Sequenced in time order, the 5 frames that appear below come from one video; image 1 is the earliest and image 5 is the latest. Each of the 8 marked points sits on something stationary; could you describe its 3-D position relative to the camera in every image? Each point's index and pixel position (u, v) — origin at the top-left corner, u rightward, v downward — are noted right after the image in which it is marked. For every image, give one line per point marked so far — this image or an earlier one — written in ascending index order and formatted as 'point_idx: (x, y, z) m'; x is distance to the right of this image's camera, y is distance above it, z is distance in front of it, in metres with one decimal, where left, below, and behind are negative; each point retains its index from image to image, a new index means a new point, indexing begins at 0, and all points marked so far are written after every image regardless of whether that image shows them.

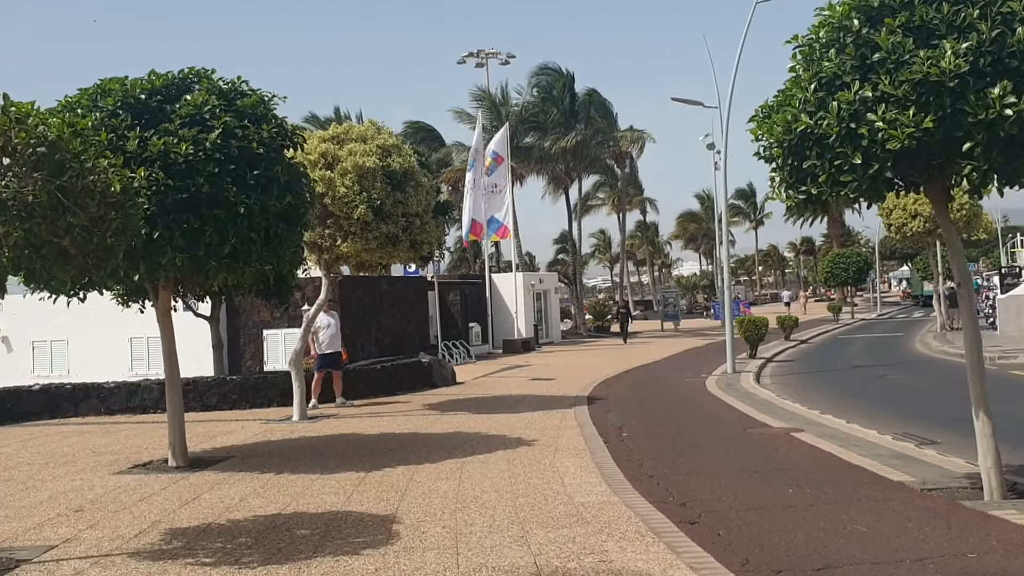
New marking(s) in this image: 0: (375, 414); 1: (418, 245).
0: (-2.1, -1.9, +13.2) m
1: (-1.4, +0.7, +13.2) m
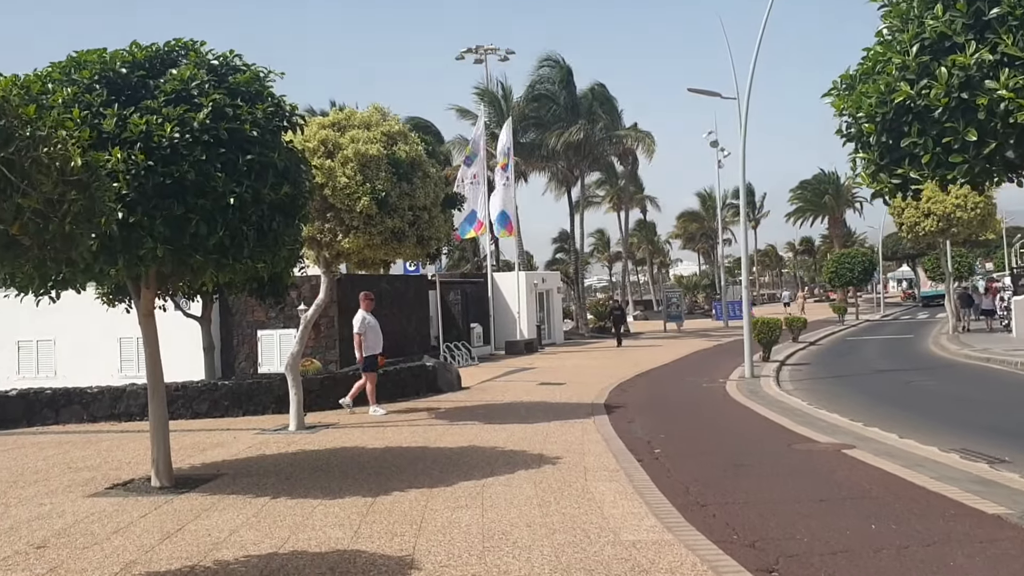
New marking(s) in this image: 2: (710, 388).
0: (-1.9, -1.9, +12.2) m
1: (-1.2, +0.7, +12.2) m
2: (+3.8, -1.9, +16.7) m
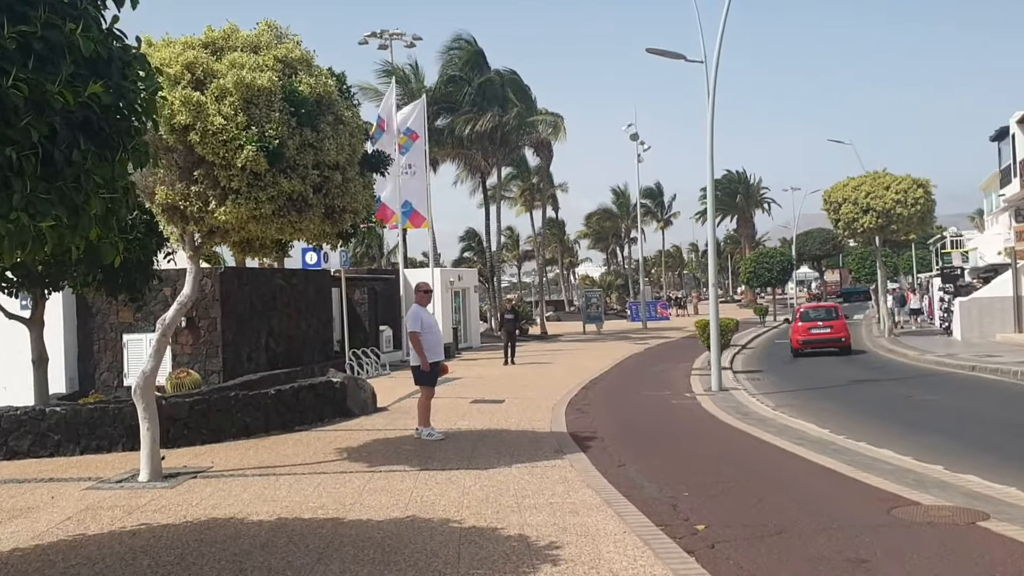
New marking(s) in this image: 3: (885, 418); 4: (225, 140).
0: (-2.4, -1.8, +8.7) m
1: (-1.8, +0.7, +8.8) m
2: (+2.7, -1.9, +13.7) m
3: (+5.6, -1.9, +13.0) m
4: (-2.6, +1.3, +7.9) m
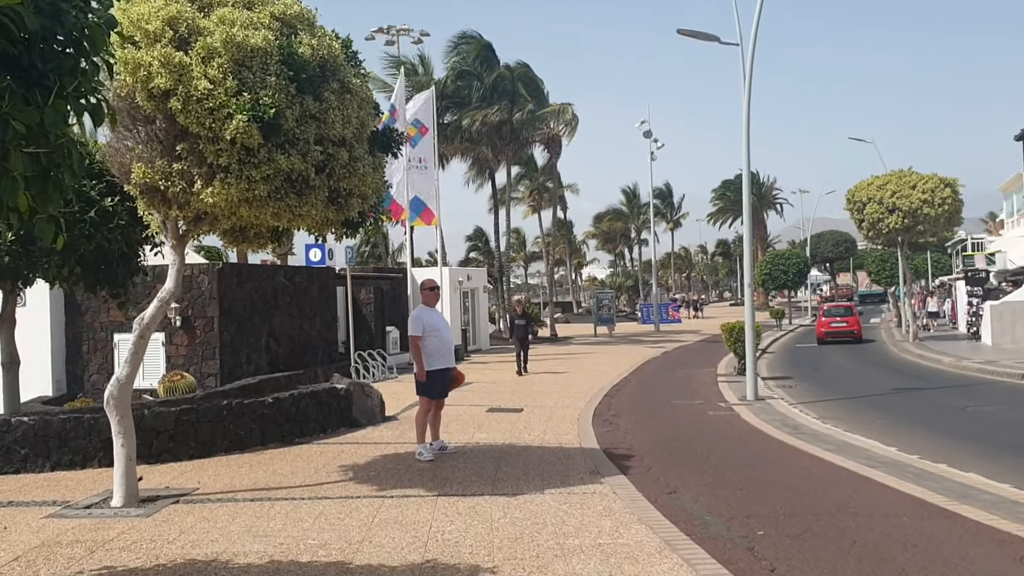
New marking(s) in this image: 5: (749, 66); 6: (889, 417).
0: (-2.1, -1.8, +7.5) m
1: (-1.5, +0.8, +7.6) m
2: (+3.0, -1.9, +12.5) m
3: (+5.9, -1.9, +11.8) m
4: (-2.3, +1.4, +6.7) m
5: (+4.0, +3.8, +14.9) m
6: (+5.8, -2.0, +13.4) m
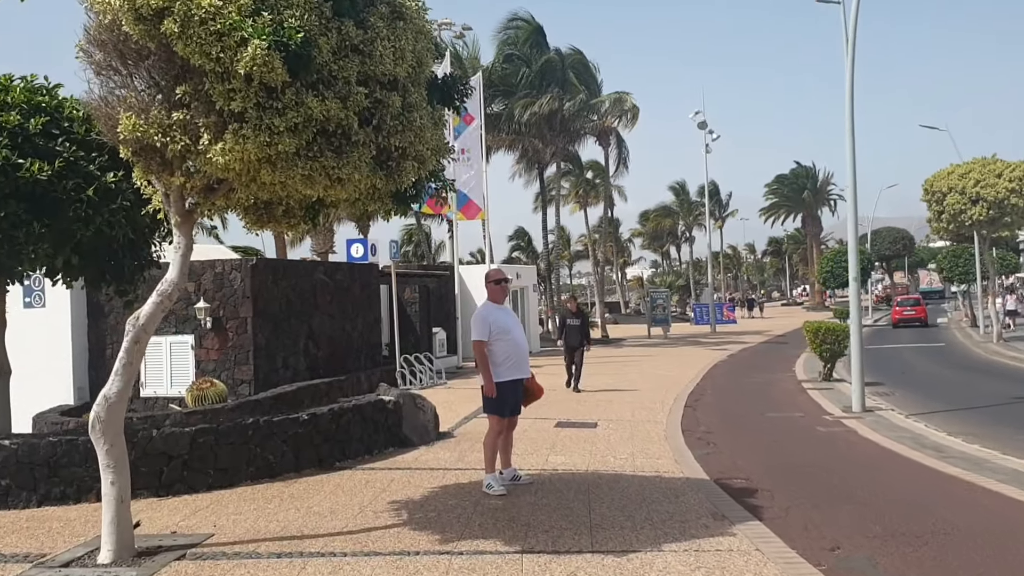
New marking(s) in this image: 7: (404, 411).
0: (-1.4, -1.7, +5.7) m
1: (-0.8, +0.8, +5.8) m
2: (+3.9, -1.8, +10.5) m
3: (+6.7, -1.8, +9.7) m
4: (-1.7, +1.5, +5.0) m
5: (+5.0, +3.9, +12.8) m
6: (+6.8, -1.9, +11.3) m
7: (-1.2, -1.4, +9.9) m
